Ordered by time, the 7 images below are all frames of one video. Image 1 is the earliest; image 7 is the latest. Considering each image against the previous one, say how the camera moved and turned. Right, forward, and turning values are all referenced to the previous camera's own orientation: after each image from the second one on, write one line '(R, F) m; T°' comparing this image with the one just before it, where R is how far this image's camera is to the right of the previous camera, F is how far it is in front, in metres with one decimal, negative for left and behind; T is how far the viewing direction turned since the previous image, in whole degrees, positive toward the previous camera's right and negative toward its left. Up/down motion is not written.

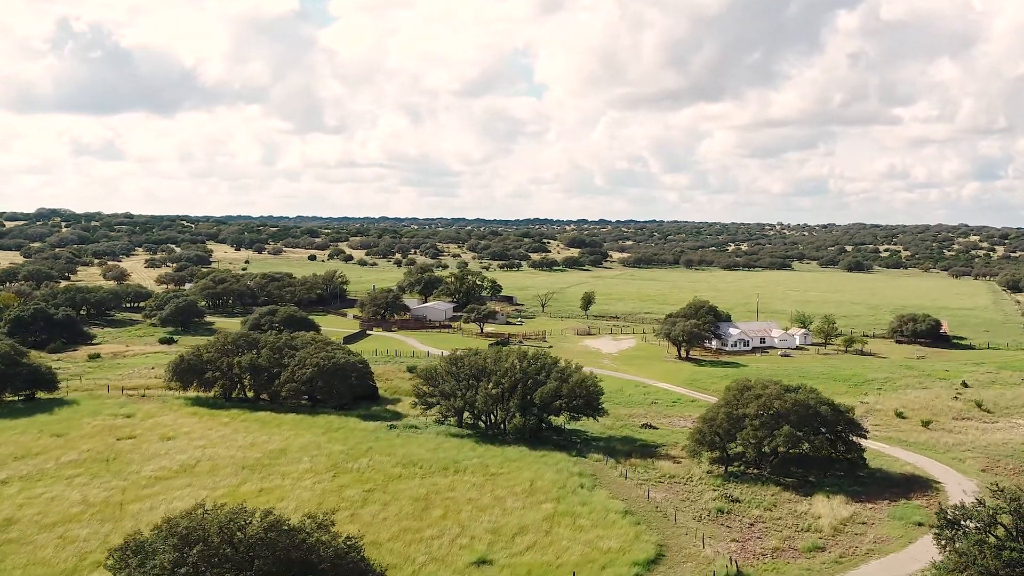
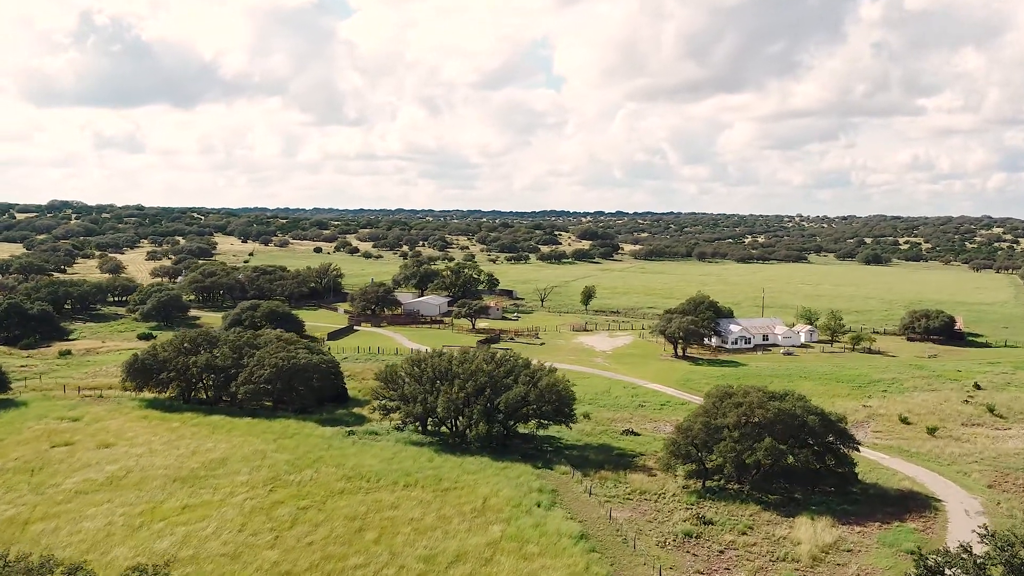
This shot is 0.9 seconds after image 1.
(+2.3, +3.1) m; -1°
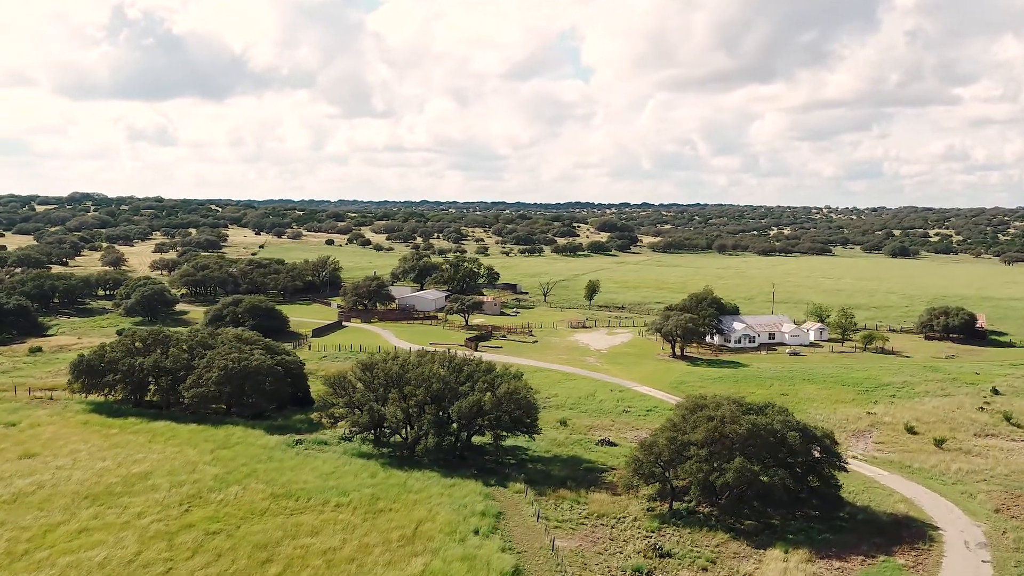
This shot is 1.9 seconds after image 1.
(+2.7, +3.3) m; -2°
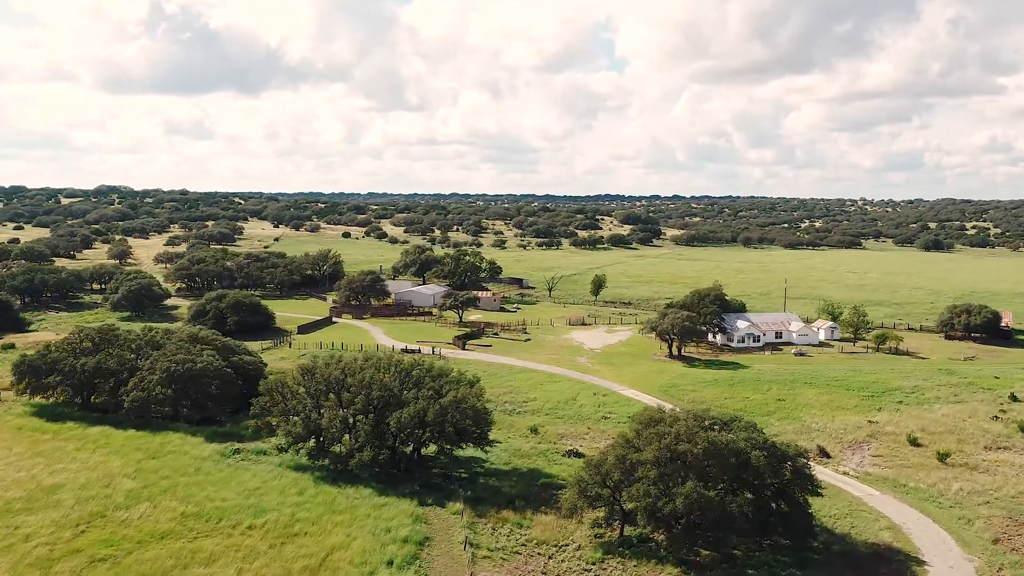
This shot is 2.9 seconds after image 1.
(+2.9, +3.1) m; -2°
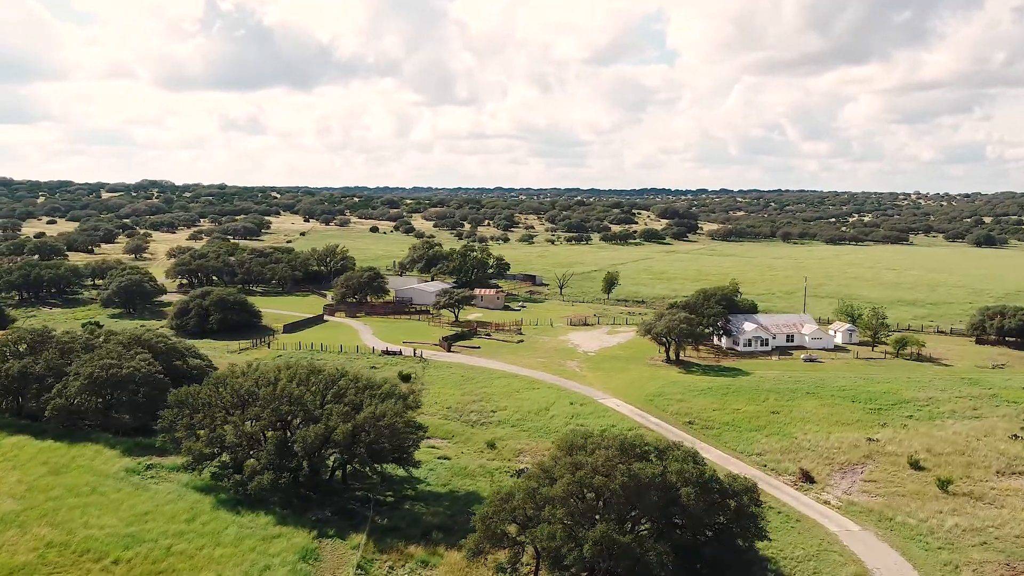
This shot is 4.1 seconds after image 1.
(+3.8, +3.6) m; -3°
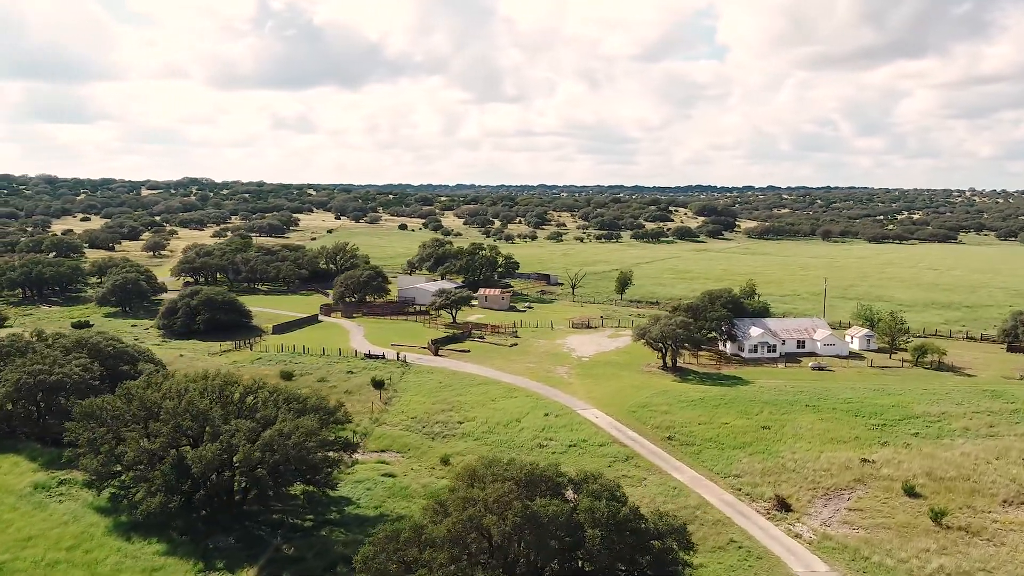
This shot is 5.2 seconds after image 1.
(+3.4, +2.9) m; -3°
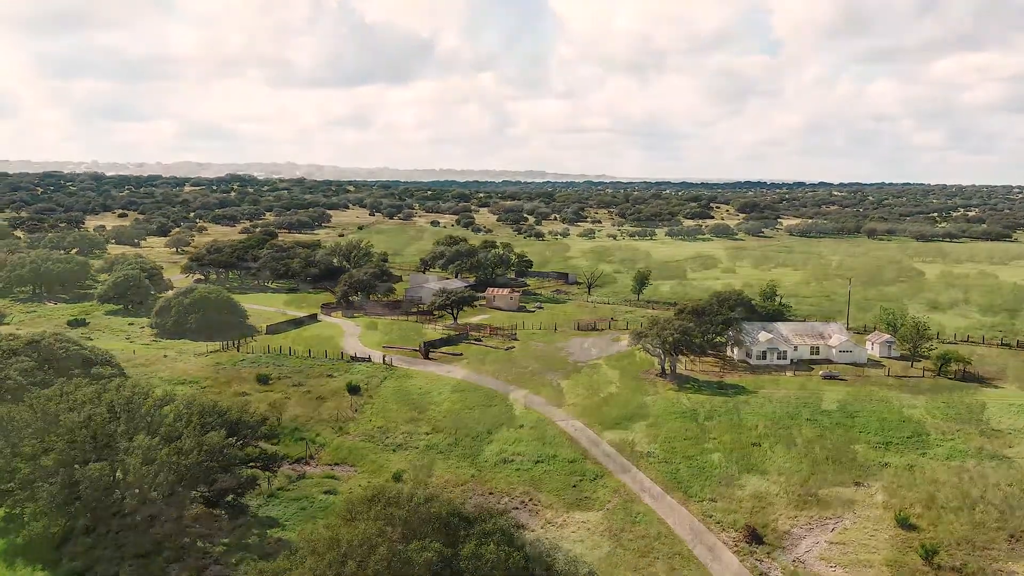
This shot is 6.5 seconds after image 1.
(+3.2, +2.7) m; -3°
